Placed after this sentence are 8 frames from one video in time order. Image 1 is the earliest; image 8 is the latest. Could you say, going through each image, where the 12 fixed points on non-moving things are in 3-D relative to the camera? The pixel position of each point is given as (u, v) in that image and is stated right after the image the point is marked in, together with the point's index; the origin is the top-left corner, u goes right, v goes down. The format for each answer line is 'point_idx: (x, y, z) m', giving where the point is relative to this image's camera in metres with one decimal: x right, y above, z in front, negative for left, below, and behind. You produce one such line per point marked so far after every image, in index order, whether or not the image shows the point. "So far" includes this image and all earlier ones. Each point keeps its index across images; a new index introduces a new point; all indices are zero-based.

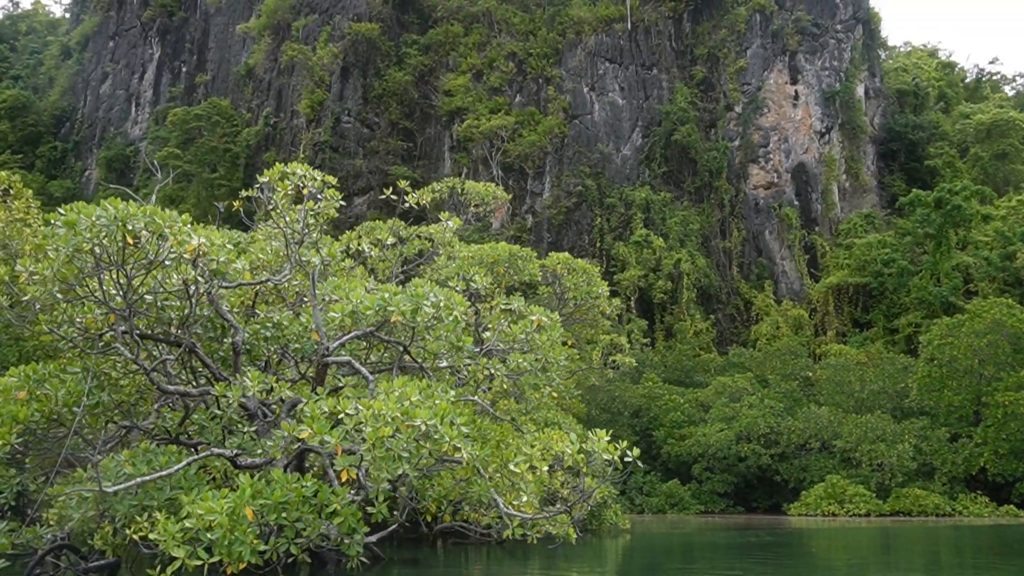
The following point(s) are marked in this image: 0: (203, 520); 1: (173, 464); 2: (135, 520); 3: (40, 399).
0: (-2.1, -1.6, +7.0) m
1: (-2.8, -1.5, +8.2) m
2: (-3.0, -1.9, +8.1) m
3: (-4.5, -1.1, +9.3) m
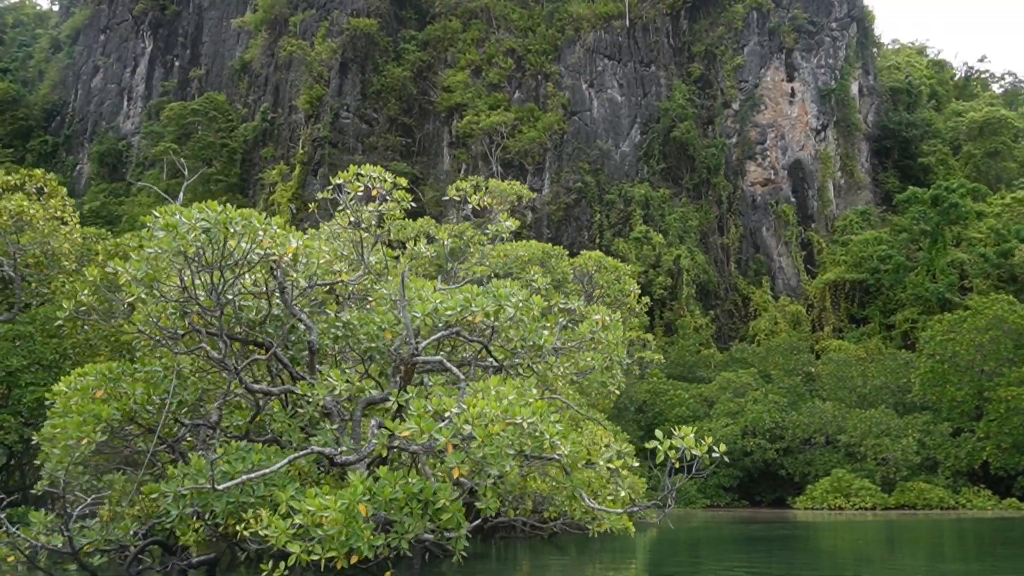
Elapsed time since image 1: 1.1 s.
0: (-1.4, -1.7, +7.2) m
1: (-2.1, -1.5, +8.4) m
2: (-2.3, -1.9, +8.3) m
3: (-3.8, -1.1, +9.5) m
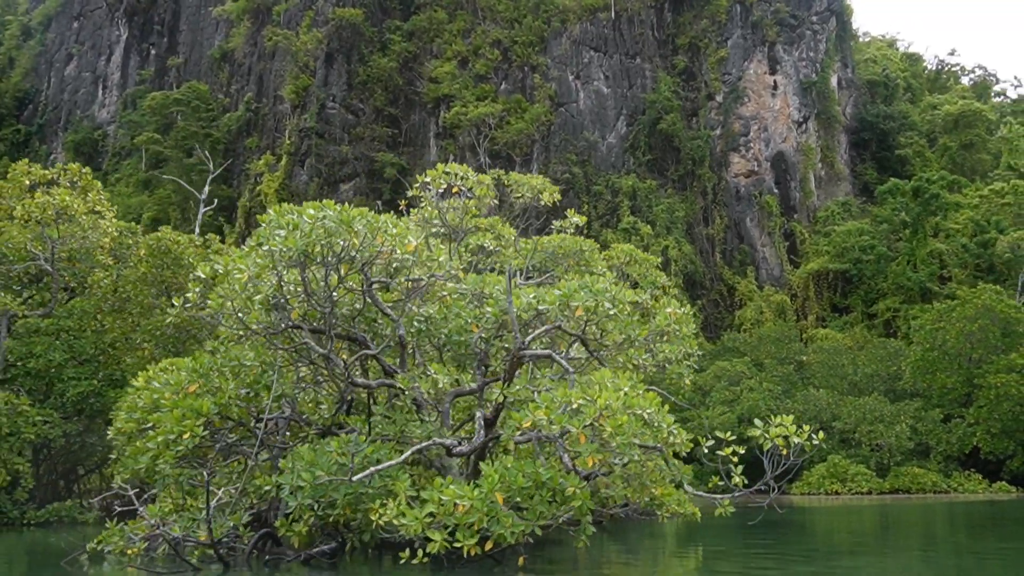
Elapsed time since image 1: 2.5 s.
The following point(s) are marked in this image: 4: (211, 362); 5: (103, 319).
0: (-0.4, -1.6, +7.5) m
1: (-1.2, -1.5, +8.7) m
2: (-1.4, -1.9, +8.5) m
3: (-2.9, -1.0, +9.7) m
4: (-3.1, -0.8, +9.9) m
5: (-6.7, -0.5, +16.1) m
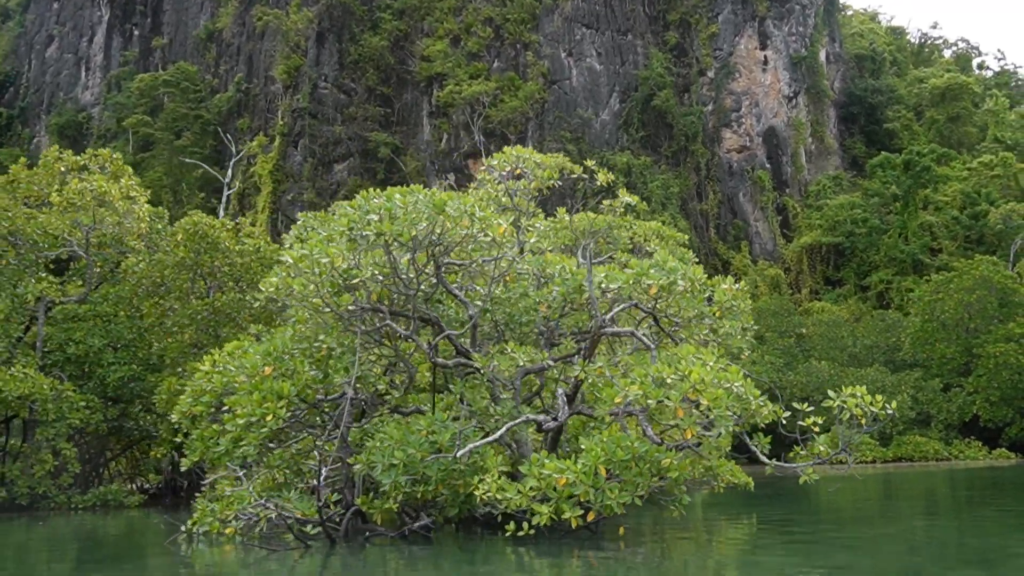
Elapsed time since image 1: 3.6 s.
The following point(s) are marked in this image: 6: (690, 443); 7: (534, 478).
0: (+0.4, -1.5, +7.7) m
1: (-0.4, -1.3, +8.9) m
2: (-0.6, -1.7, +8.8) m
3: (-2.2, -0.9, +9.8) m
4: (-2.3, -0.6, +10.1) m
5: (-6.2, -0.3, +16.2) m
6: (+1.5, -1.3, +8.1) m
7: (+0.2, -1.5, +7.8) m
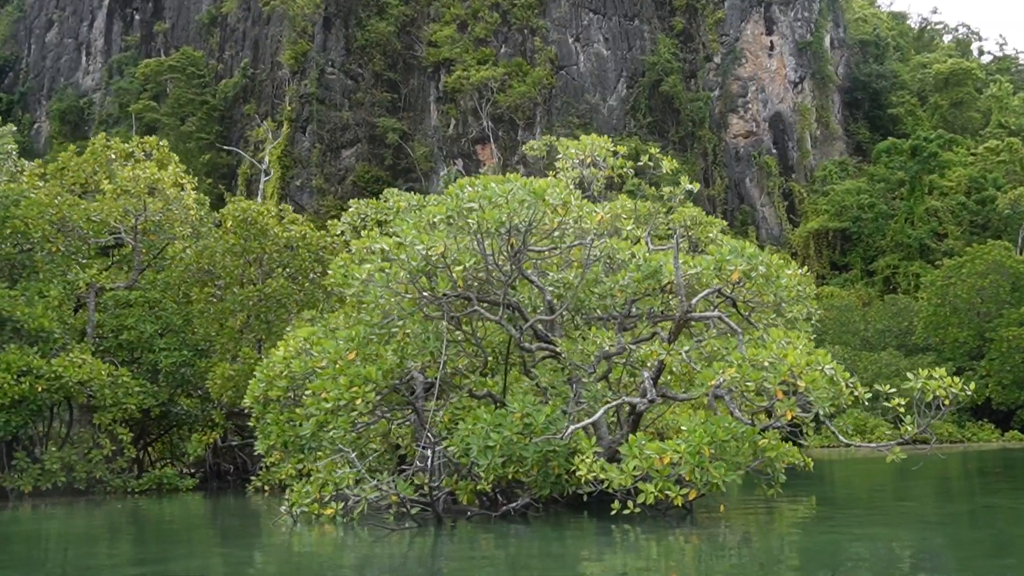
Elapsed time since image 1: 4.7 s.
0: (+1.2, -1.4, +8.0) m
1: (+0.4, -1.2, +9.1) m
2: (+0.2, -1.6, +9.0) m
3: (-1.4, -0.7, +10.0) m
4: (-1.5, -0.4, +10.3) m
5: (-5.4, 0.0, +16.3) m
6: (+2.3, -1.2, +8.3) m
7: (+1.0, -1.4, +8.1) m
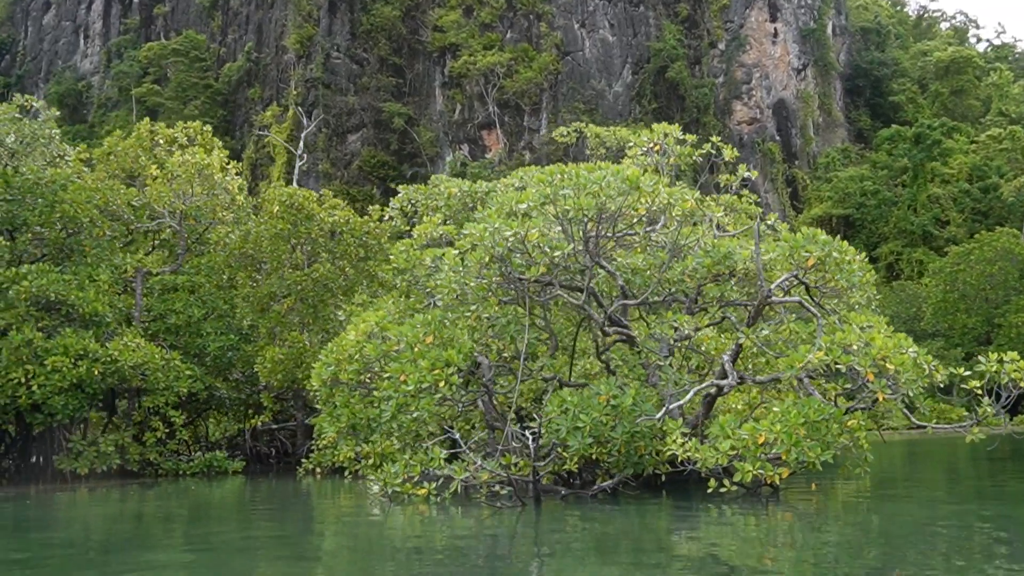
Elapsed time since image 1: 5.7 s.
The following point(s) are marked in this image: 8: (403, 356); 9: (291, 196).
0: (+2.0, -1.3, +8.2) m
1: (+1.2, -1.0, +9.3) m
2: (+1.0, -1.5, +9.2) m
3: (-0.6, -0.6, +10.2) m
4: (-0.7, -0.3, +10.5) m
5: (-4.7, +0.2, +16.4) m
6: (+3.1, -1.0, +8.6) m
7: (+1.8, -1.3, +8.3) m
8: (-1.1, -0.7, +10.1) m
9: (-3.7, +1.5, +16.4) m
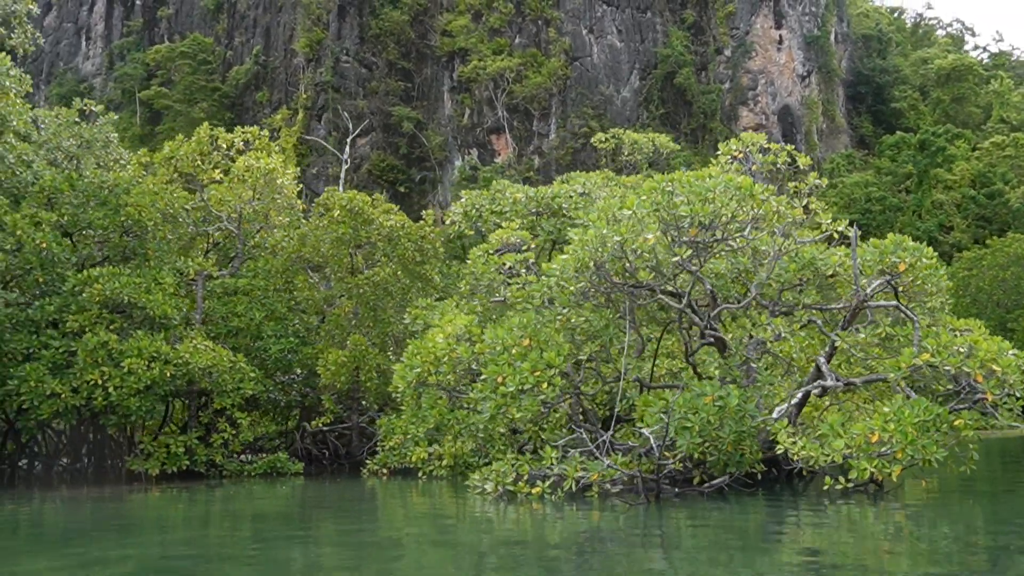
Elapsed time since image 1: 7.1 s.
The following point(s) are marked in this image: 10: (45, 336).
0: (+3.1, -1.3, +8.5) m
1: (+2.3, -1.1, +9.6) m
2: (+2.1, -1.5, +9.5) m
3: (+0.5, -0.6, +10.5) m
4: (+0.3, -0.3, +10.7) m
5: (-3.8, +0.2, +16.6) m
6: (+4.2, -1.1, +8.9) m
7: (+2.9, -1.3, +8.6) m
8: (-0.1, -0.7, +10.4) m
9: (-2.8, +1.5, +16.6) m
10: (-6.6, -0.7, +13.8) m
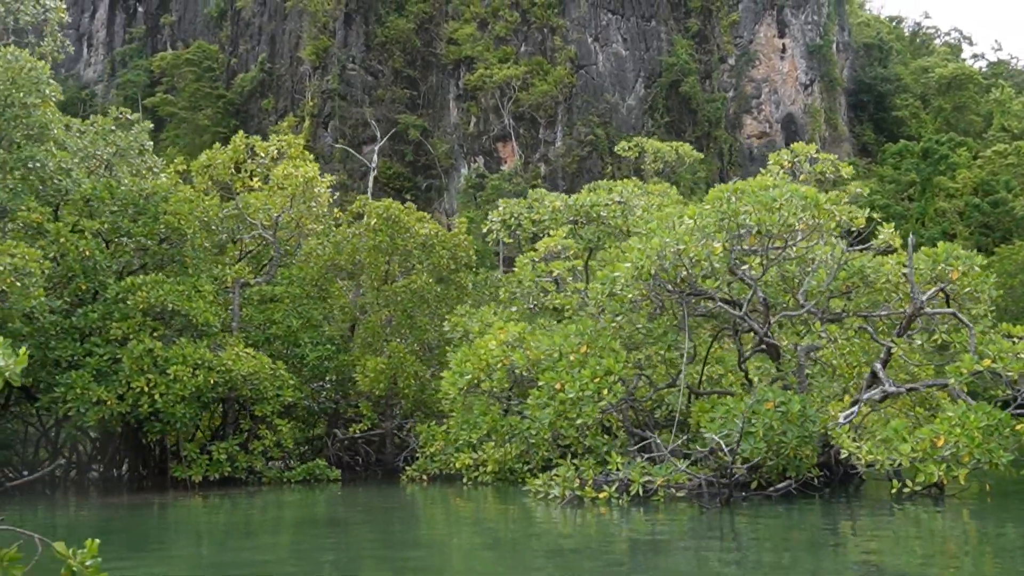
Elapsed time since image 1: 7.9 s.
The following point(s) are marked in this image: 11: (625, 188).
0: (+3.7, -1.4, +8.6) m
1: (+2.9, -1.2, +9.8) m
2: (+2.7, -1.6, +9.6) m
3: (+1.1, -0.7, +10.6) m
4: (+0.9, -0.4, +10.8) m
5: (-3.2, +0.1, +16.7) m
6: (+4.8, -1.2, +9.0) m
7: (+3.5, -1.4, +8.7) m
8: (+0.6, -0.8, +10.5) m
9: (-2.2, +1.4, +16.7) m
10: (-6.0, -0.8, +13.8) m
11: (+1.7, +1.5, +15.0) m
